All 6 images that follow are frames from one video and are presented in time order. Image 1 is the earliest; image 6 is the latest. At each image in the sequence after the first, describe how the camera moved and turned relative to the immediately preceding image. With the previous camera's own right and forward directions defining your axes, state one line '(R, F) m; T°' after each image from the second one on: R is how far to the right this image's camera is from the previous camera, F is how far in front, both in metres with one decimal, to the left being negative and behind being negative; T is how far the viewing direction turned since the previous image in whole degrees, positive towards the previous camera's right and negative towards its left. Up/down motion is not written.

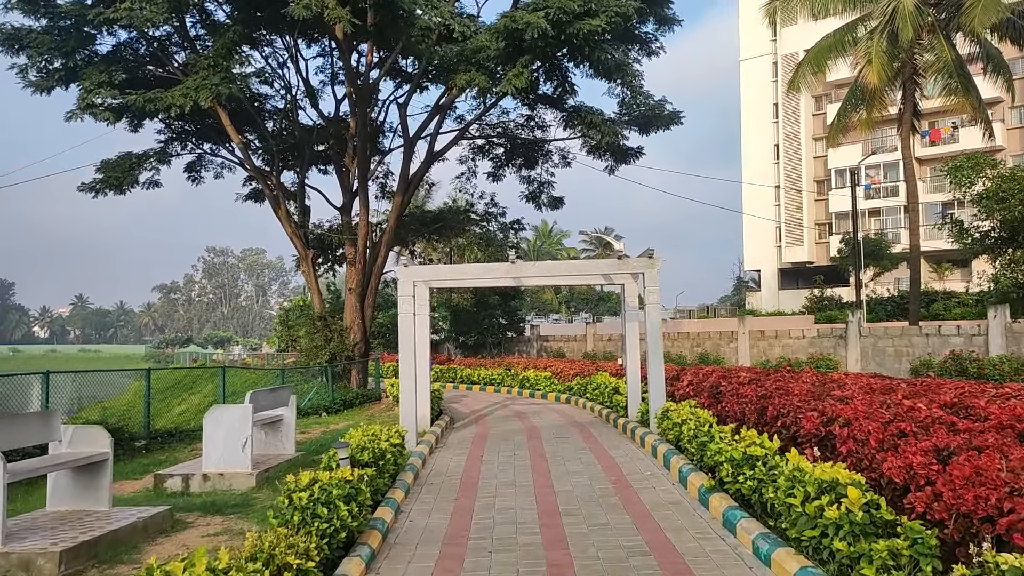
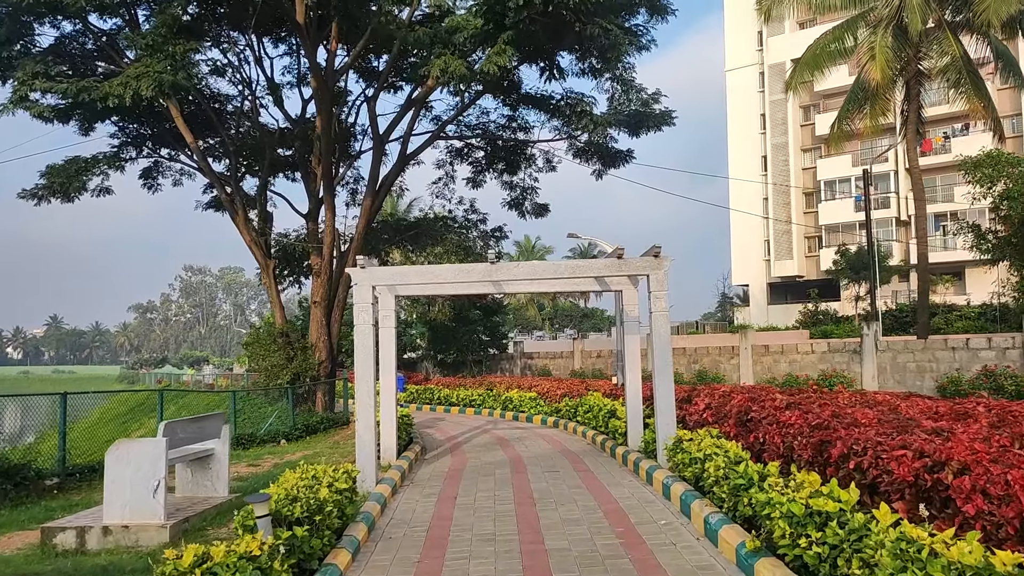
(0.0, +1.4) m; +1°
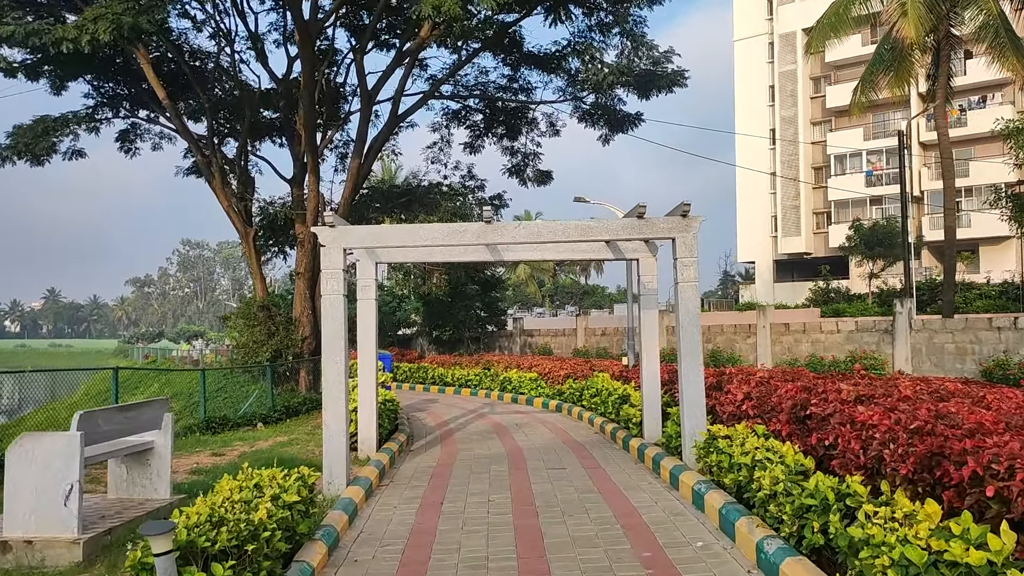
(0.0, +1.2) m; 0°
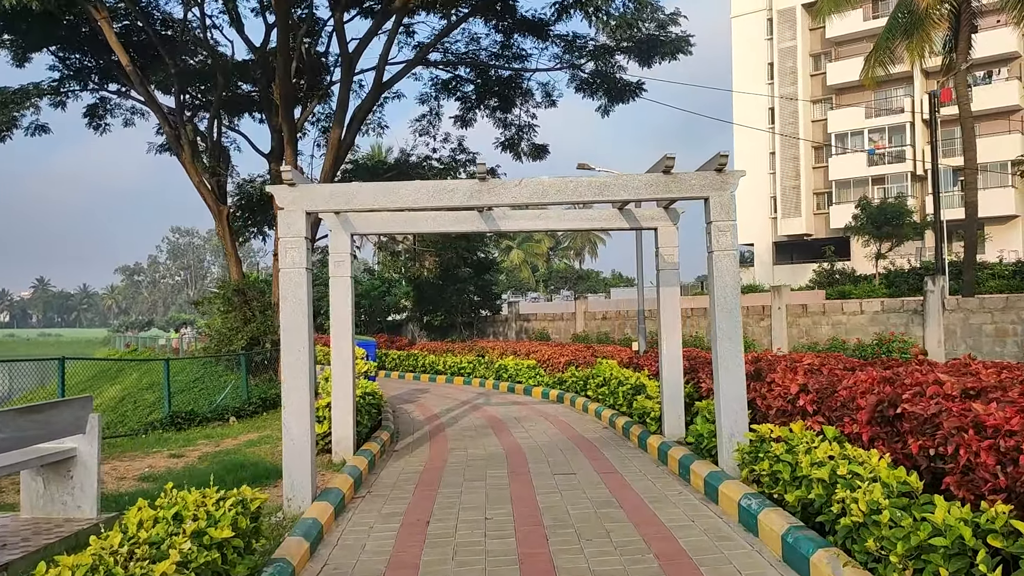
(0.0, +1.0) m; 0°
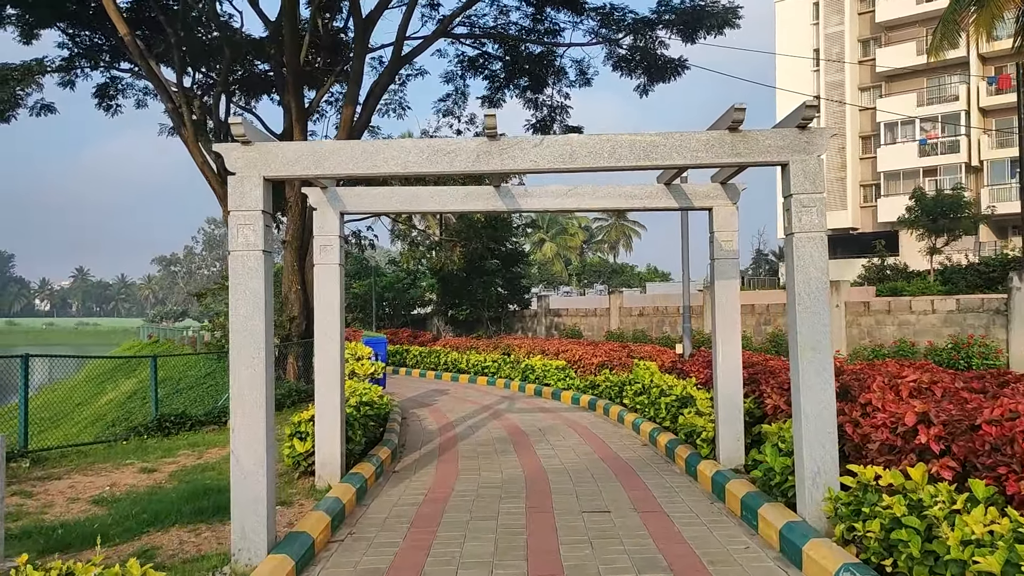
(+0.1, +1.1) m; -2°
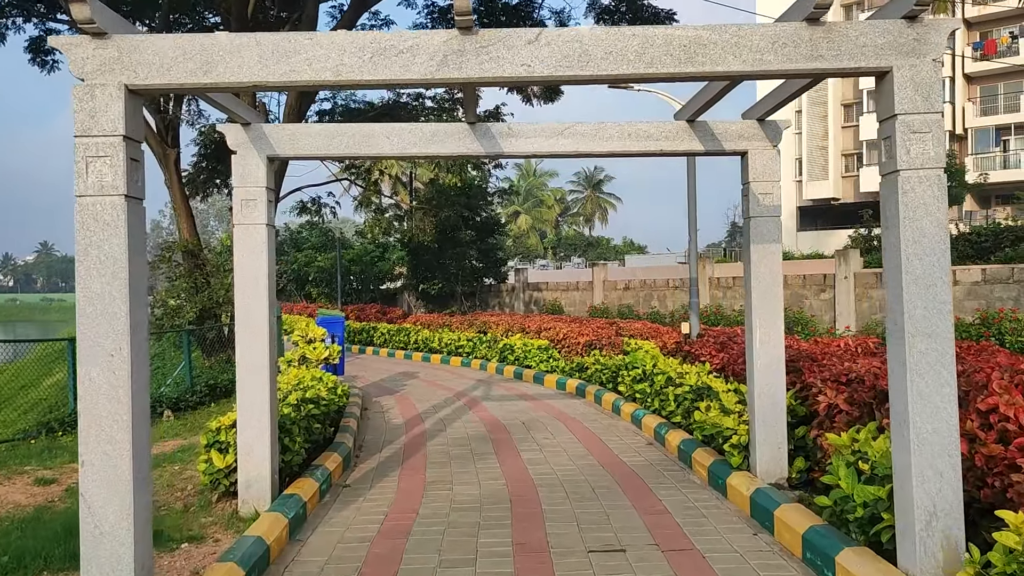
(0.0, +1.2) m; +2°
